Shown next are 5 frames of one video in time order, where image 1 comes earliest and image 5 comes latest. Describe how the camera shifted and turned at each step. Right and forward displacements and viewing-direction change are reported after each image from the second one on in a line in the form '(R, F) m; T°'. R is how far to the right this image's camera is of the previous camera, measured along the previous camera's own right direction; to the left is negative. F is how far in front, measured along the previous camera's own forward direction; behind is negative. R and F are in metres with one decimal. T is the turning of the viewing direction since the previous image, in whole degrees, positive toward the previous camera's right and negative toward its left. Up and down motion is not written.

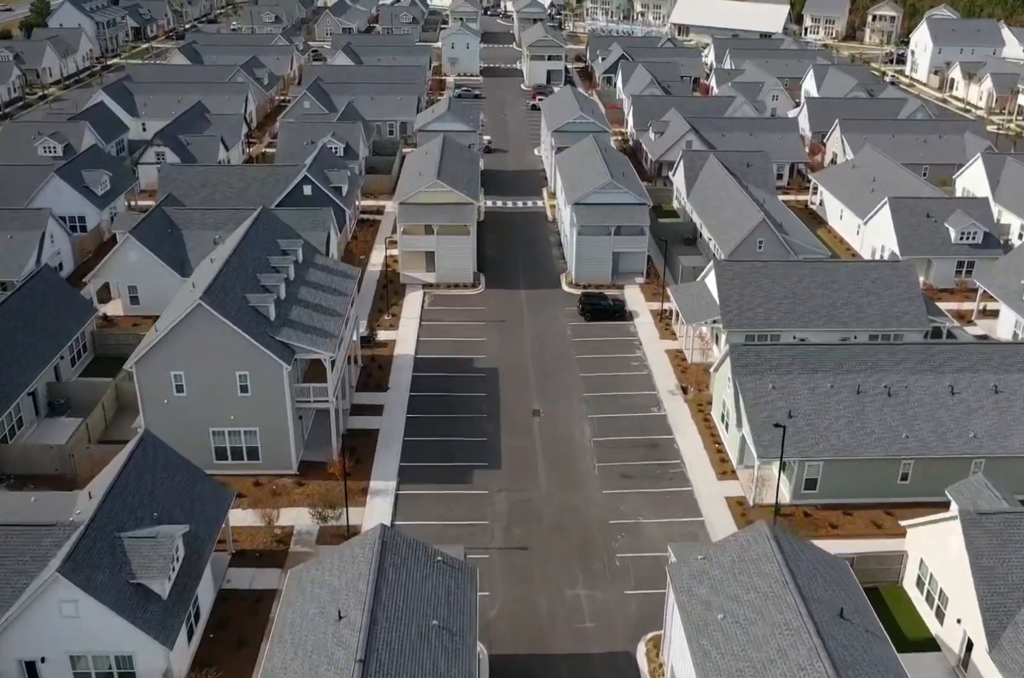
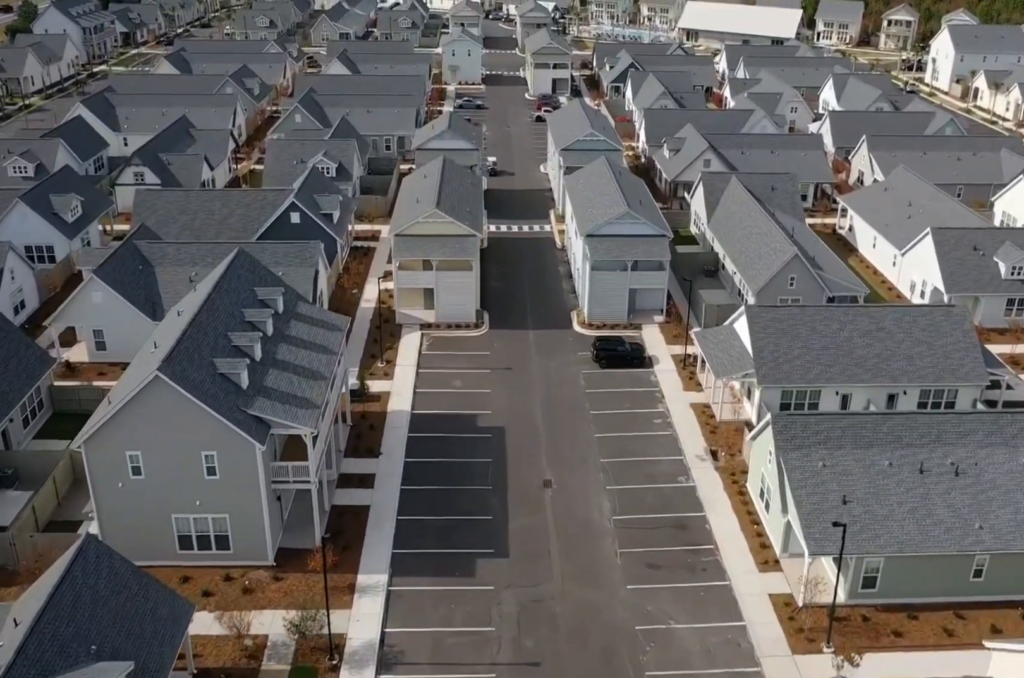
(-0.3, +5.4) m; 0°
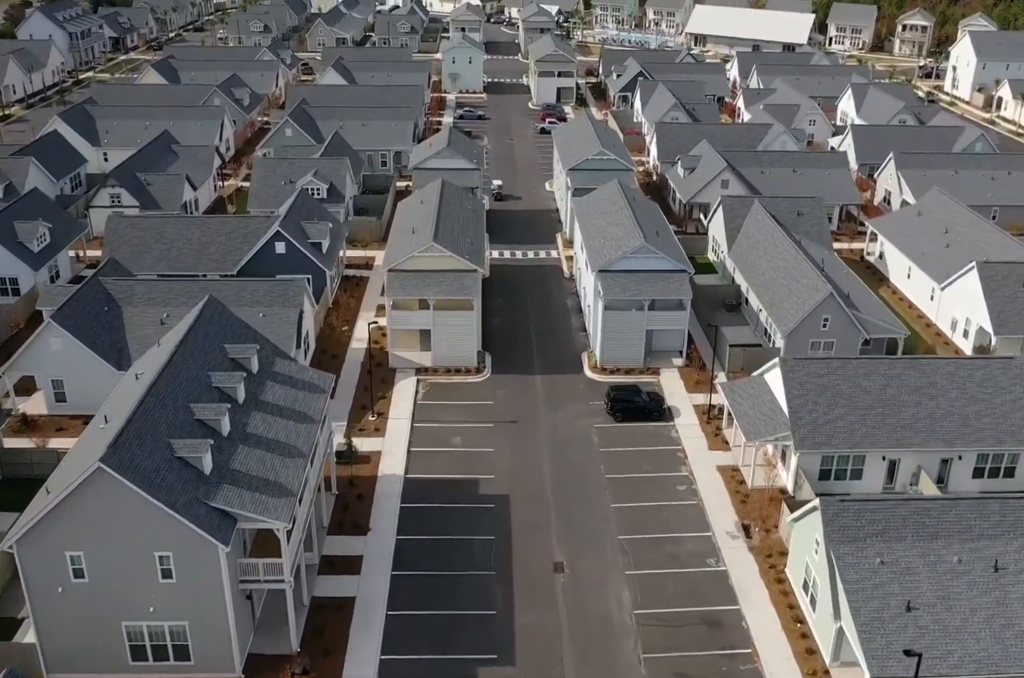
(-0.2, +5.0) m; 0°
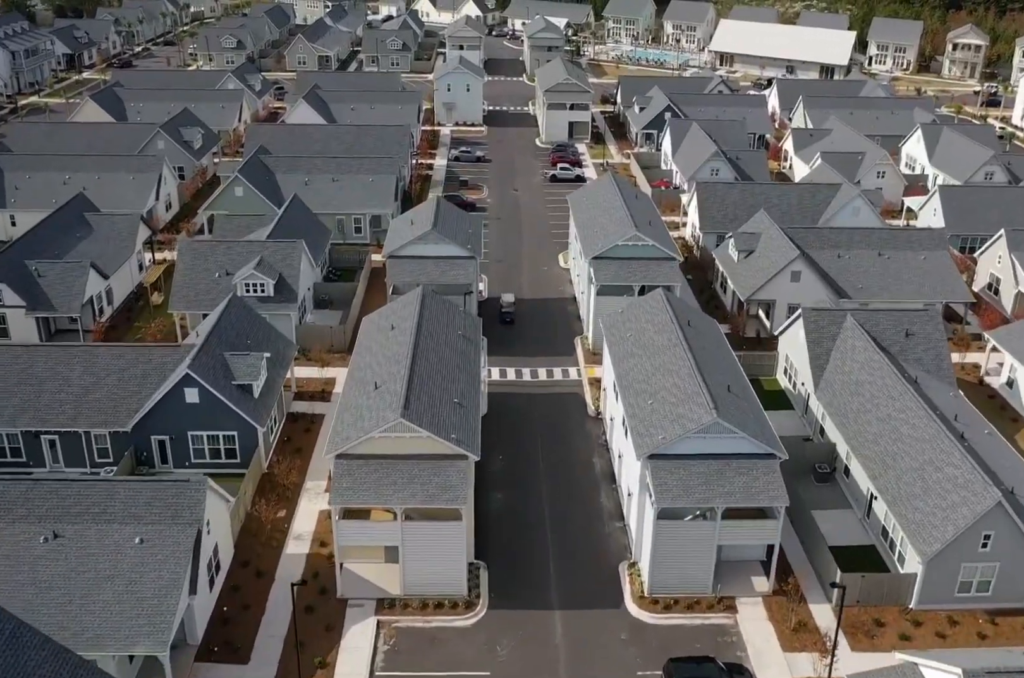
(-0.2, +16.2) m; 0°
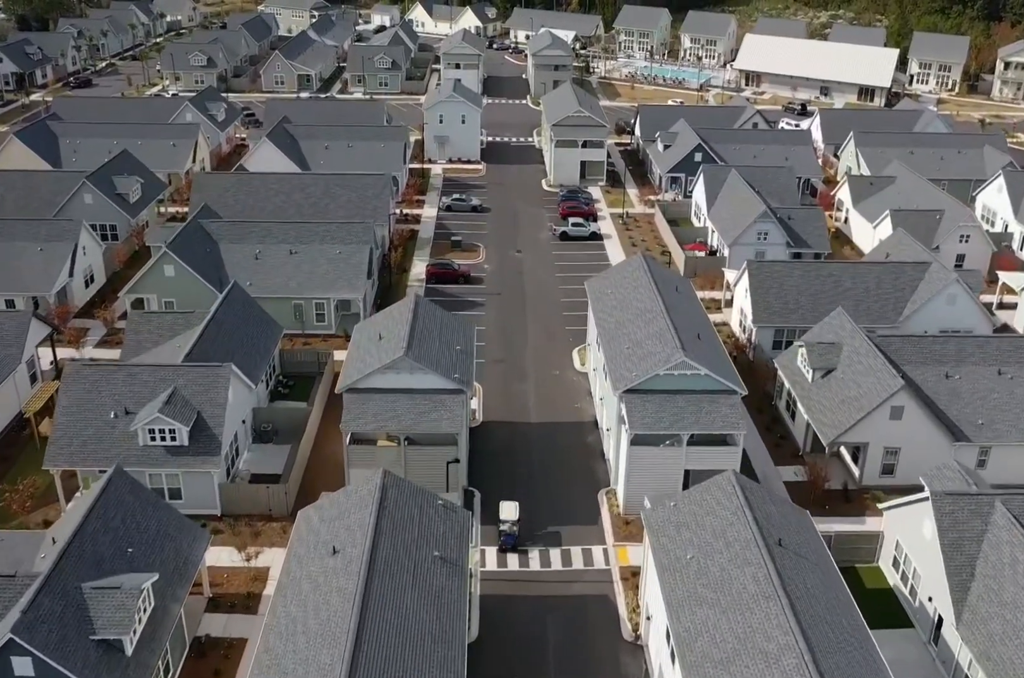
(-0.1, +13.8) m; 0°
